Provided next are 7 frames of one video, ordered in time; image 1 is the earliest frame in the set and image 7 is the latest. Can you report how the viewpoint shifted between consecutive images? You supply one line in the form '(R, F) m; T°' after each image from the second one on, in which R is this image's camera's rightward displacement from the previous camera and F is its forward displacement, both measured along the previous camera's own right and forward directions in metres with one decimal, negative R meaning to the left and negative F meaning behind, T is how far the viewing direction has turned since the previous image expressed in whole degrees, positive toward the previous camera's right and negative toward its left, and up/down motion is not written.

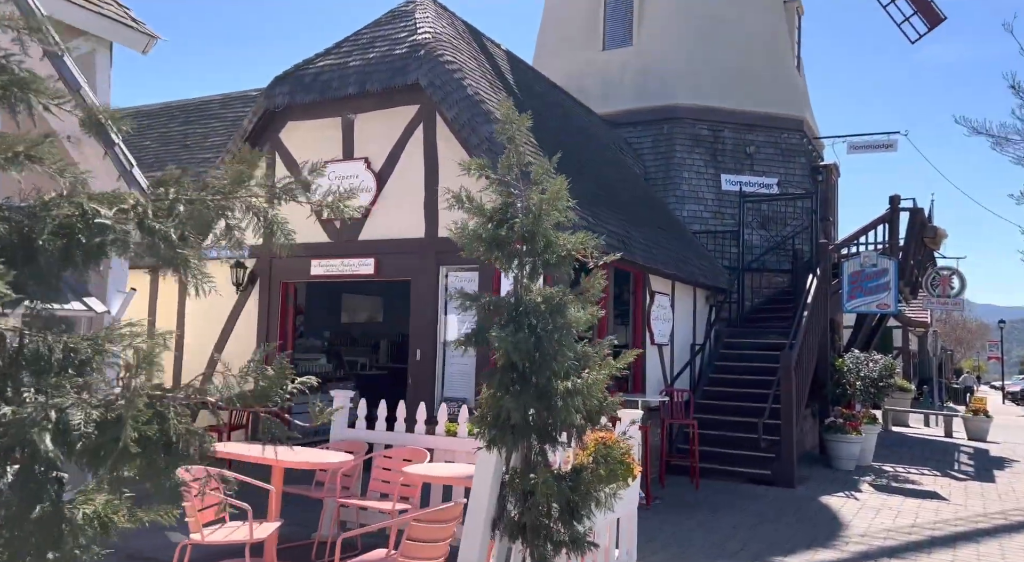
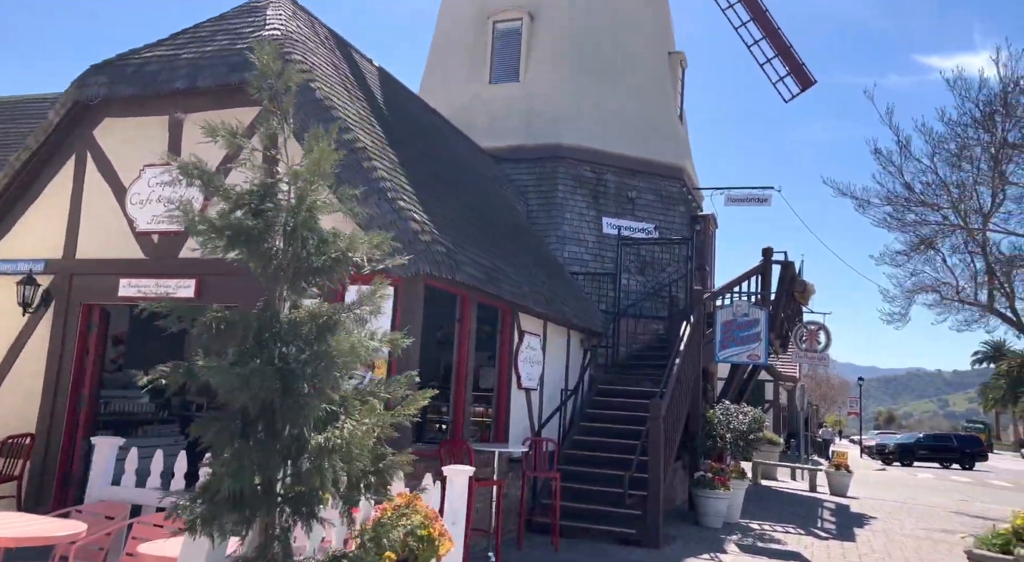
(+0.4, +0.9) m; +7°
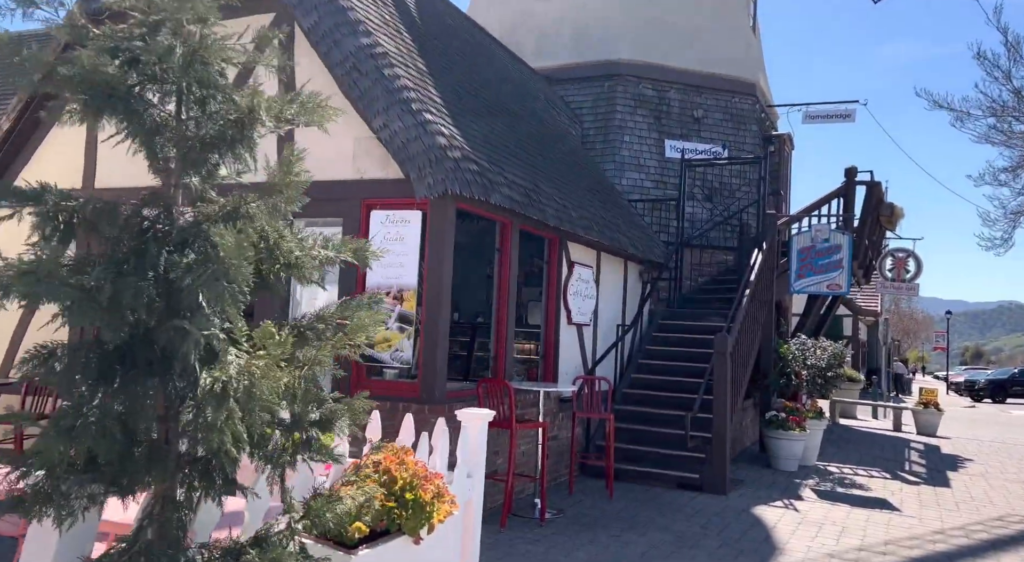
(+0.2, +0.8) m; -5°
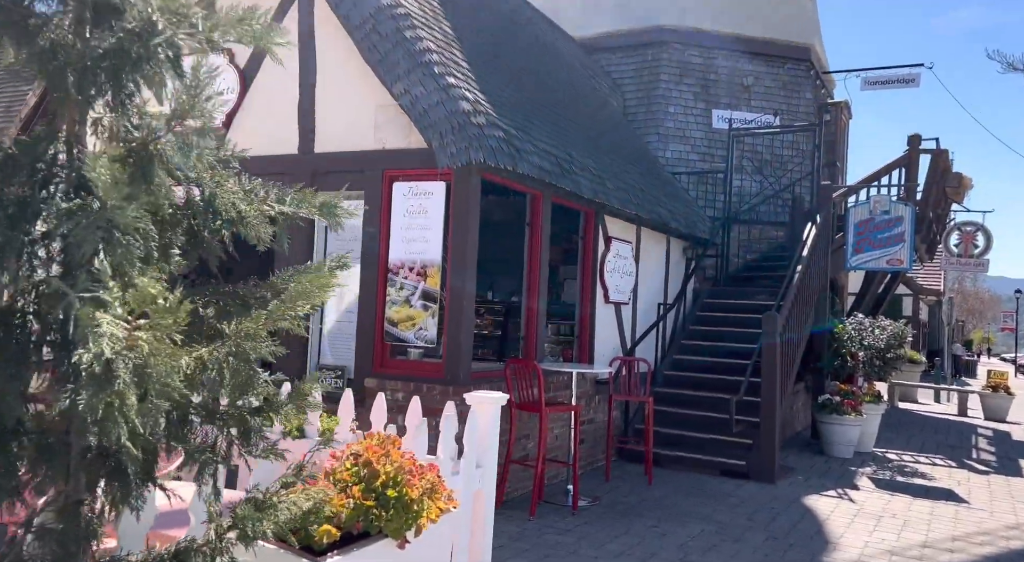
(+0.1, +0.4) m; -3°
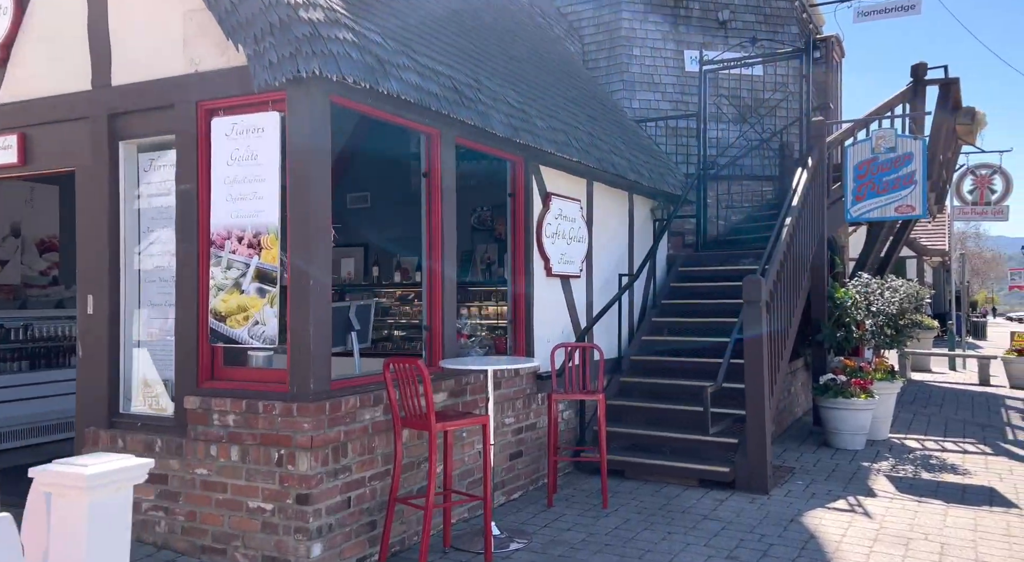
(+0.6, +1.8) m; 0°
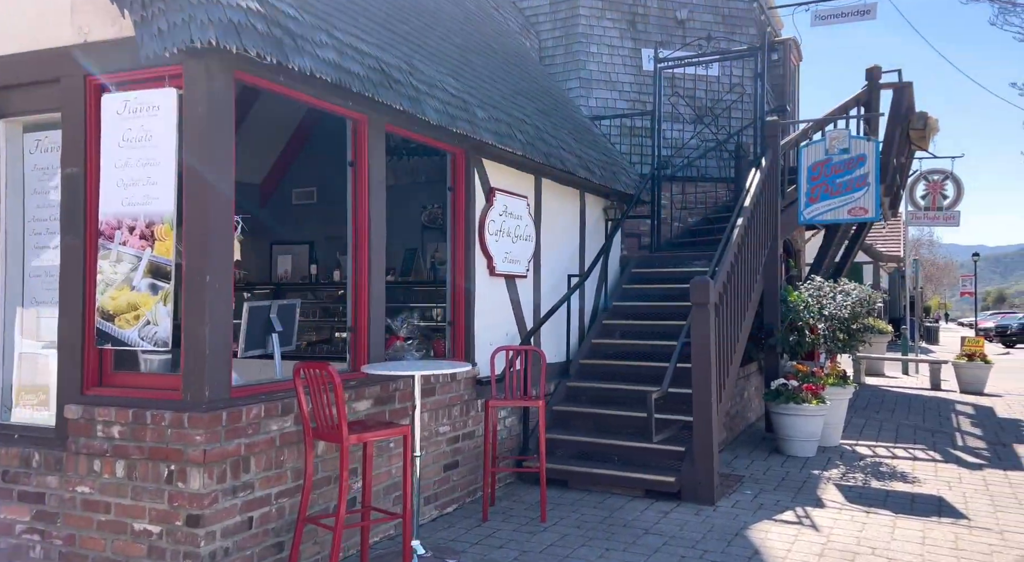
(+0.2, +0.4) m; +2°
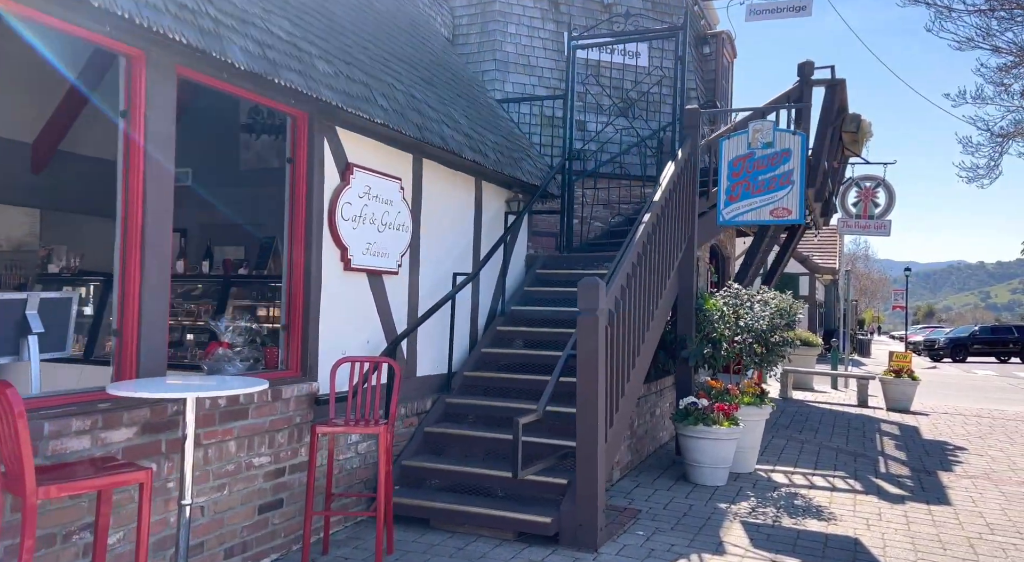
(+0.5, +1.1) m; +4°
